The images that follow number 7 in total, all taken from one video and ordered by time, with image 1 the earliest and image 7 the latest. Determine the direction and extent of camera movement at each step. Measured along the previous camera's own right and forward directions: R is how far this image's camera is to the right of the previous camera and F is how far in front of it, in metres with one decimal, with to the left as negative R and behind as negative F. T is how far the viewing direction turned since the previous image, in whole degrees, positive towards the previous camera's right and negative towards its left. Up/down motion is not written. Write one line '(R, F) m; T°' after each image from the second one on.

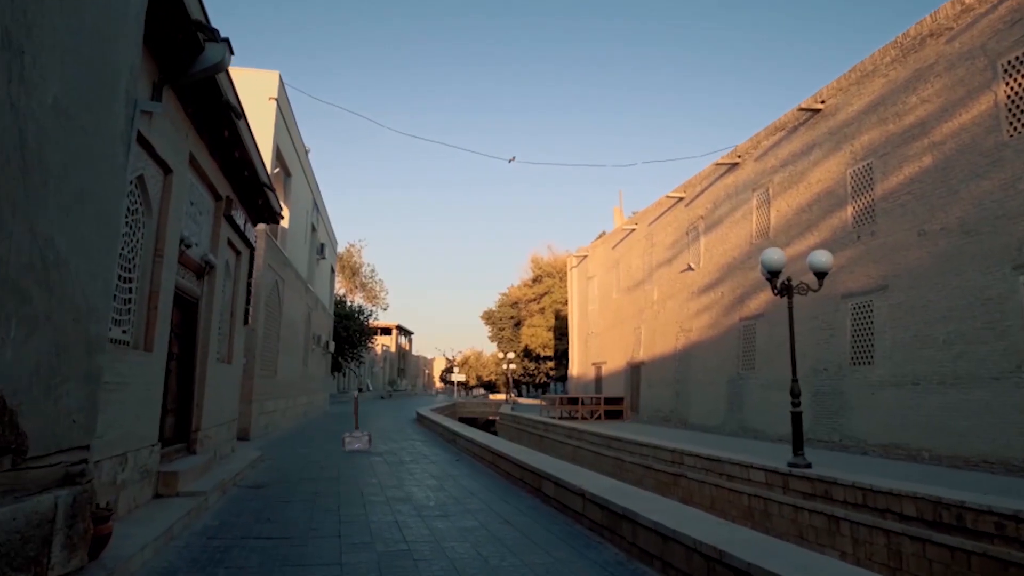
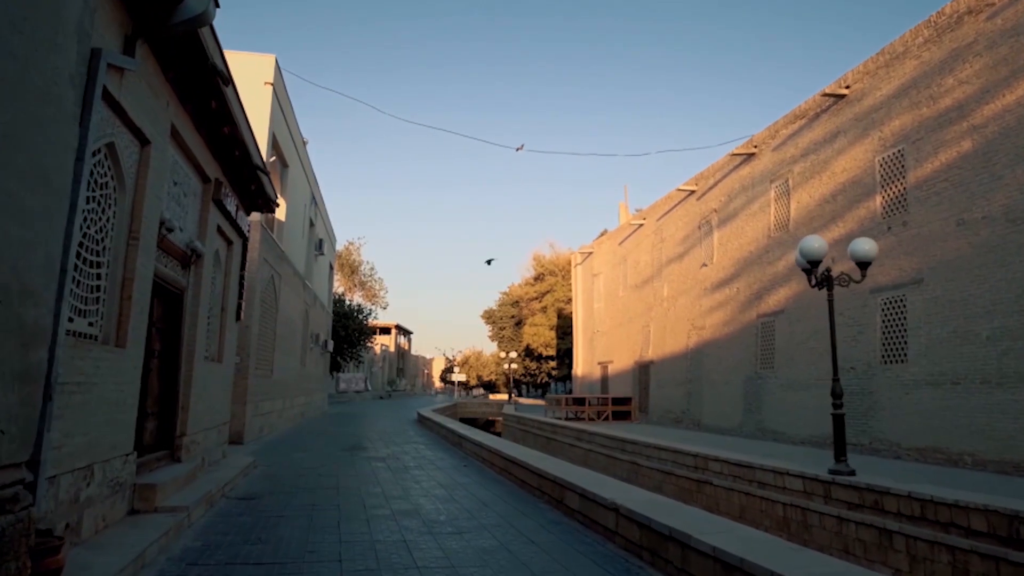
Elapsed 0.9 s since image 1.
(-0.2, +0.7) m; 0°
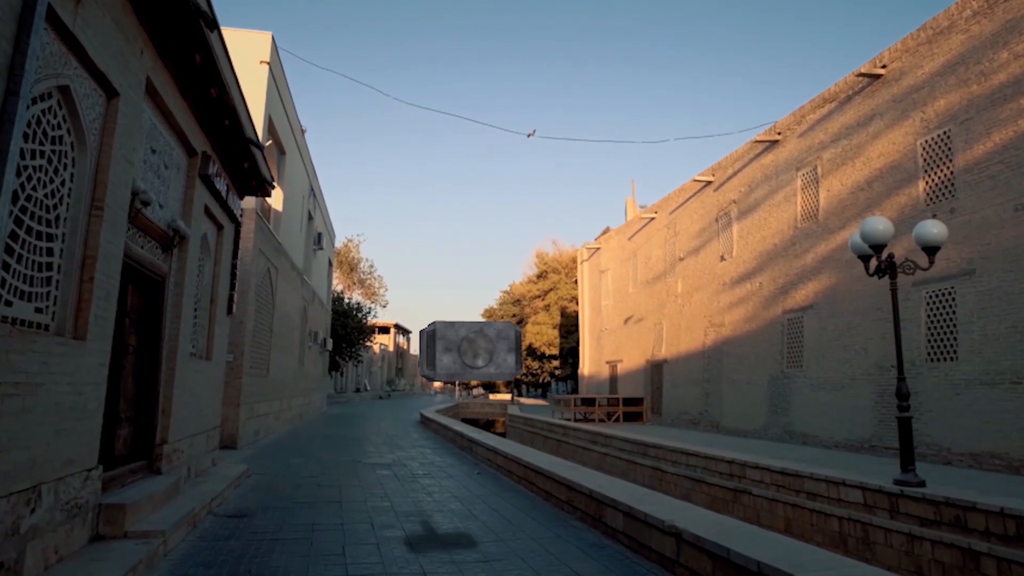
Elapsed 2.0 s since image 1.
(-0.3, +0.8) m; 0°
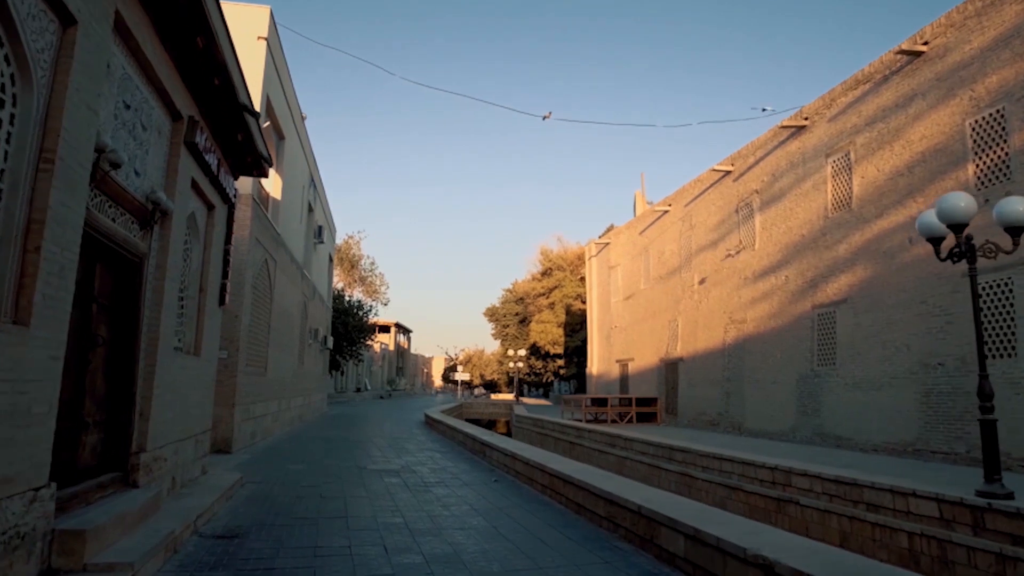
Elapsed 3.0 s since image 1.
(-0.3, +0.8) m; 0°
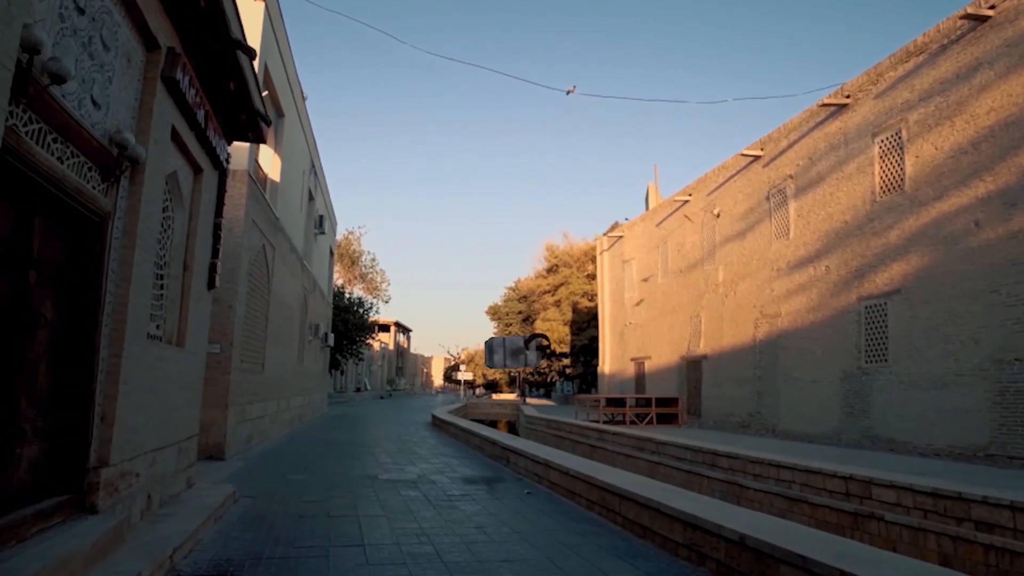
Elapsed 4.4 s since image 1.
(-0.4, +1.1) m; 0°
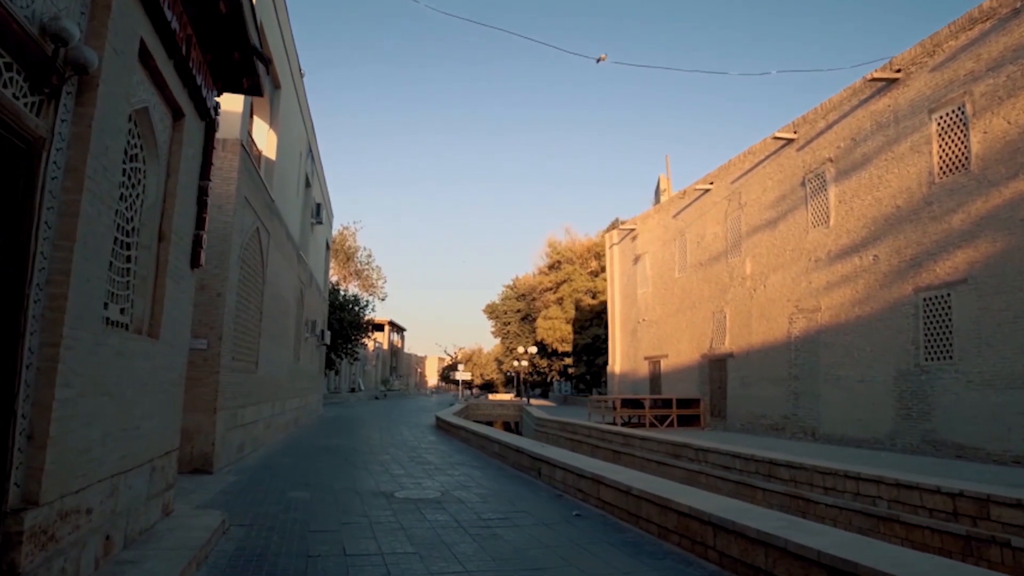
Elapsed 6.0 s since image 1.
(-0.5, +1.2) m; +1°
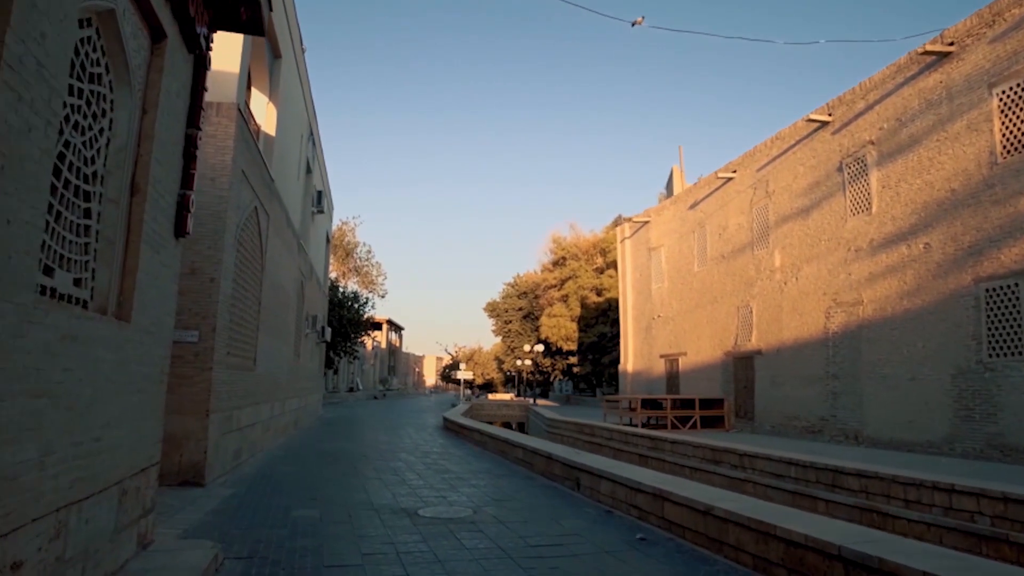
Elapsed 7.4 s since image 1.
(-0.4, +1.0) m; 0°
